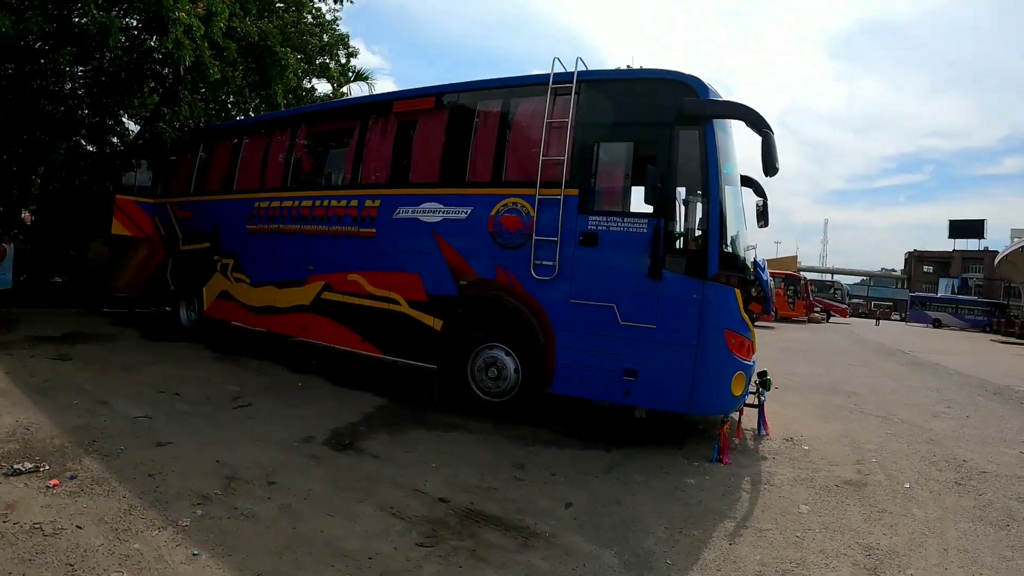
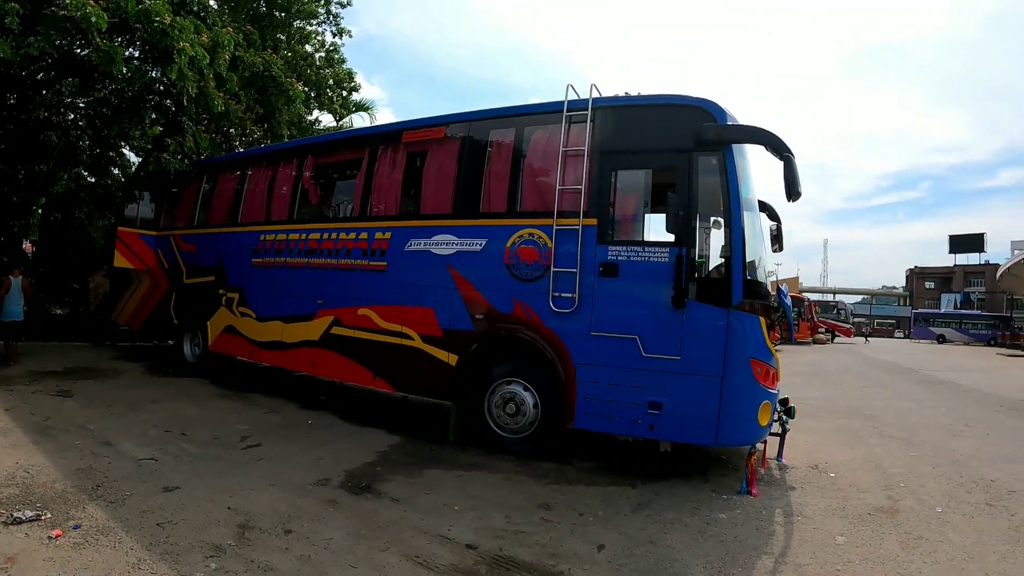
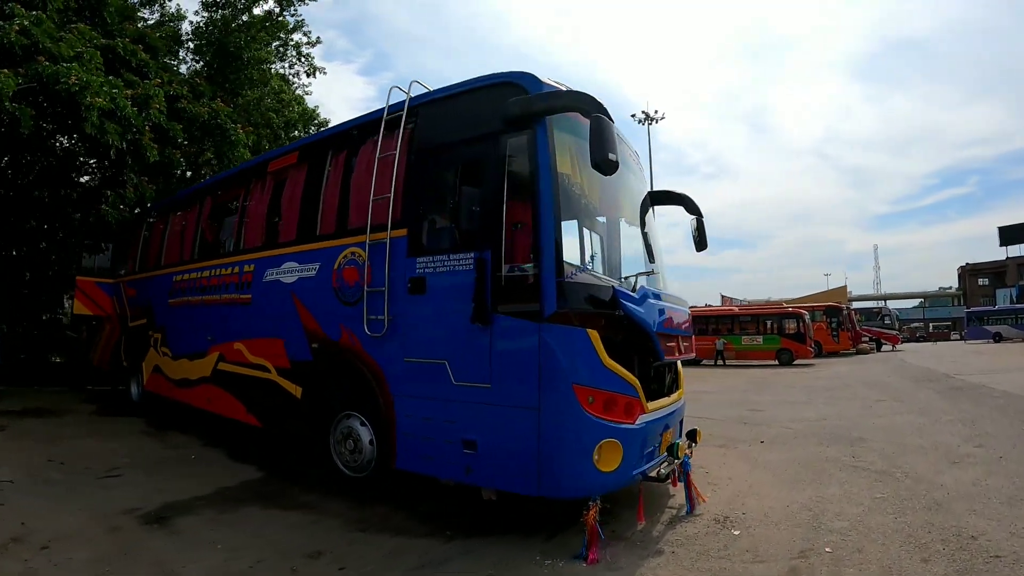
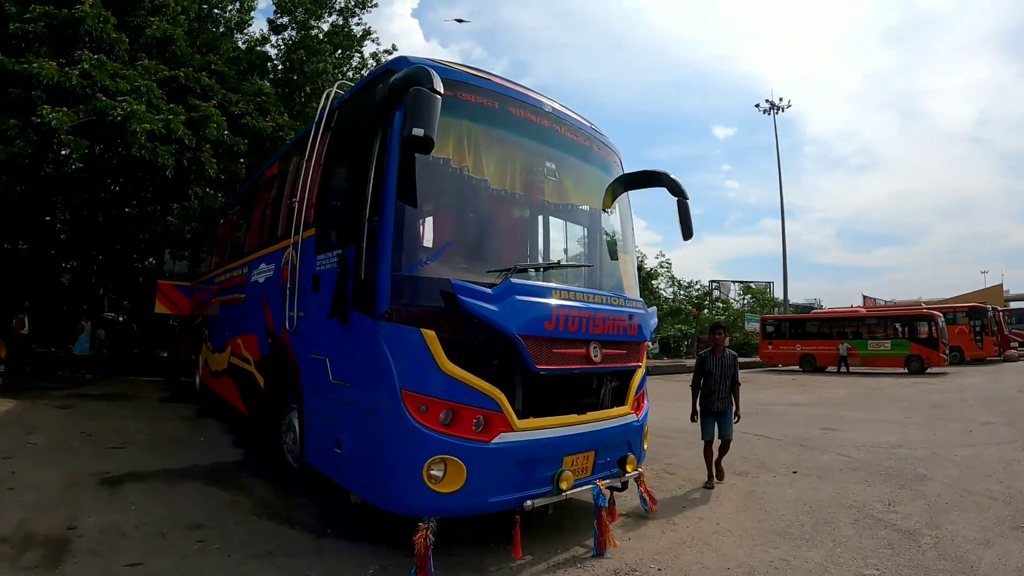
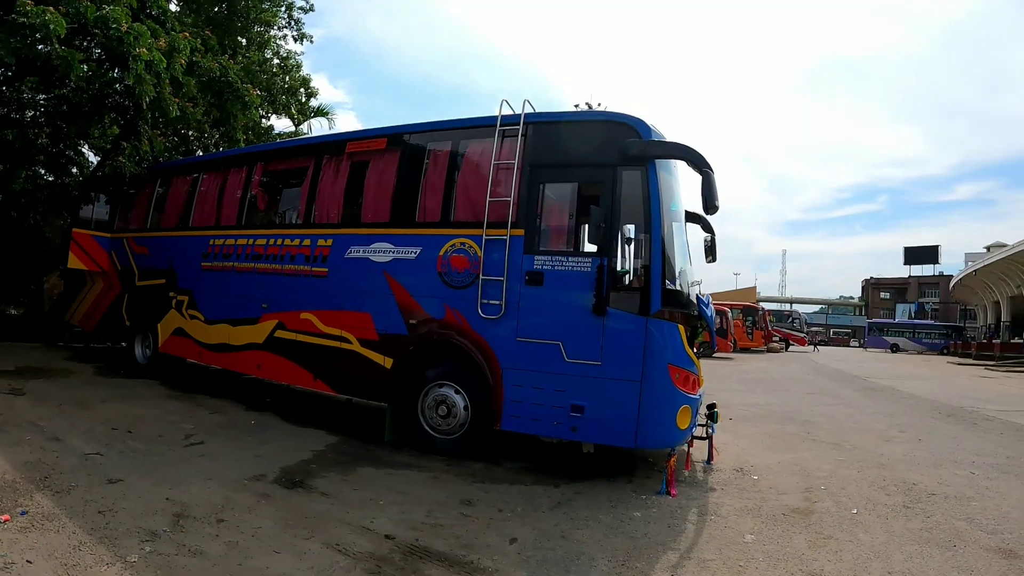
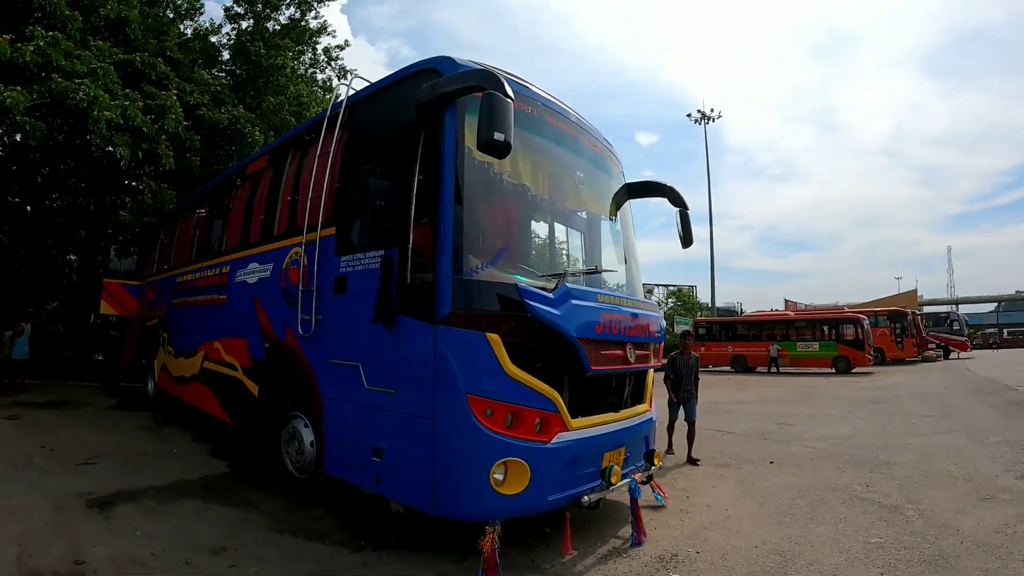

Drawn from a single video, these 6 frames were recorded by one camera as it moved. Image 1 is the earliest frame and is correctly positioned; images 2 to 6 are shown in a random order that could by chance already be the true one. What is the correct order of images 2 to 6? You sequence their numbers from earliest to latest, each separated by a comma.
2, 5, 3, 6, 4
